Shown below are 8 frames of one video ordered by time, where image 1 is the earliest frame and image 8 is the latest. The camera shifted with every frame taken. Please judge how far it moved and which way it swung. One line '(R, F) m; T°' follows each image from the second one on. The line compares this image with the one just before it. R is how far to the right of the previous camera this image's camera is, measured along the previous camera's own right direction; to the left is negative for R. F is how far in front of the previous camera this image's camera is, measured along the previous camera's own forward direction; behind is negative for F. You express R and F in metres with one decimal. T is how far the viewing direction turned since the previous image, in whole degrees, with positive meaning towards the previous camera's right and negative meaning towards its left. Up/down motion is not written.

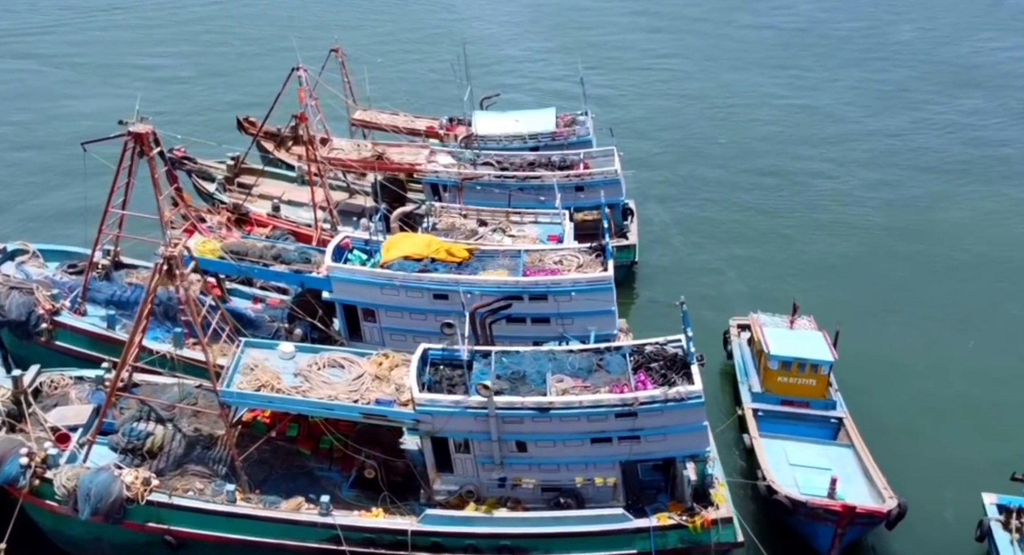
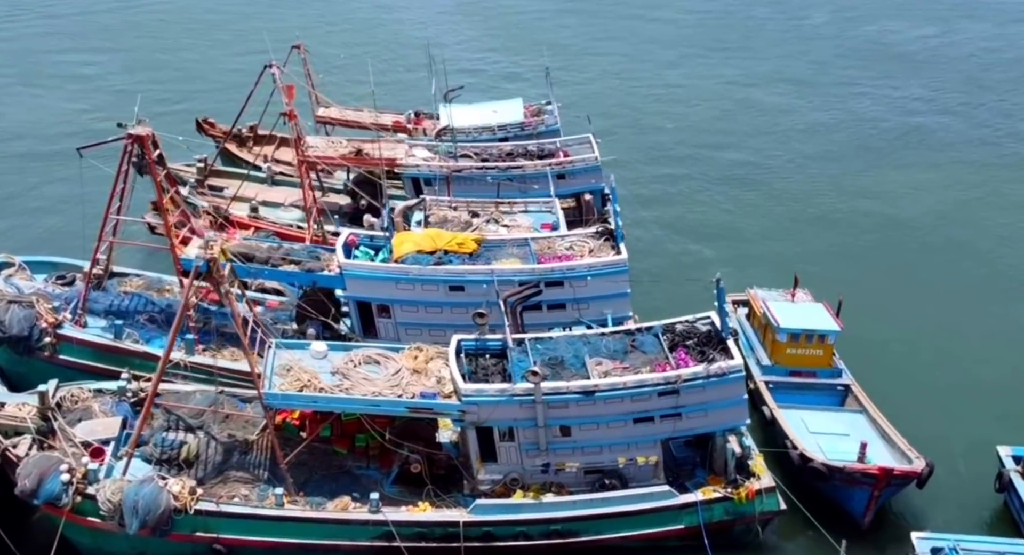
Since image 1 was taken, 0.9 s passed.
(-2.8, +0.1) m; +5°
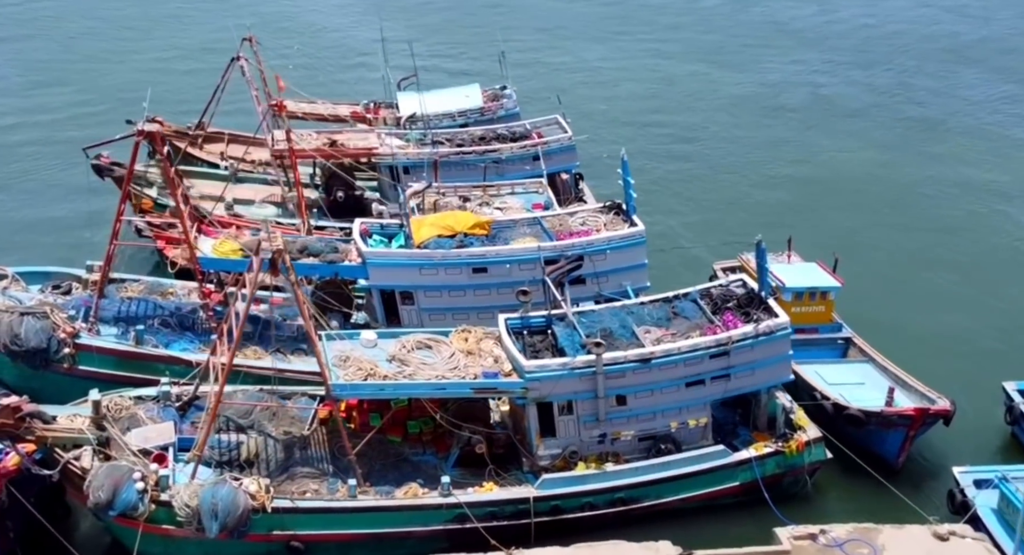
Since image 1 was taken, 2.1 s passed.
(-3.7, +0.1) m; +7°
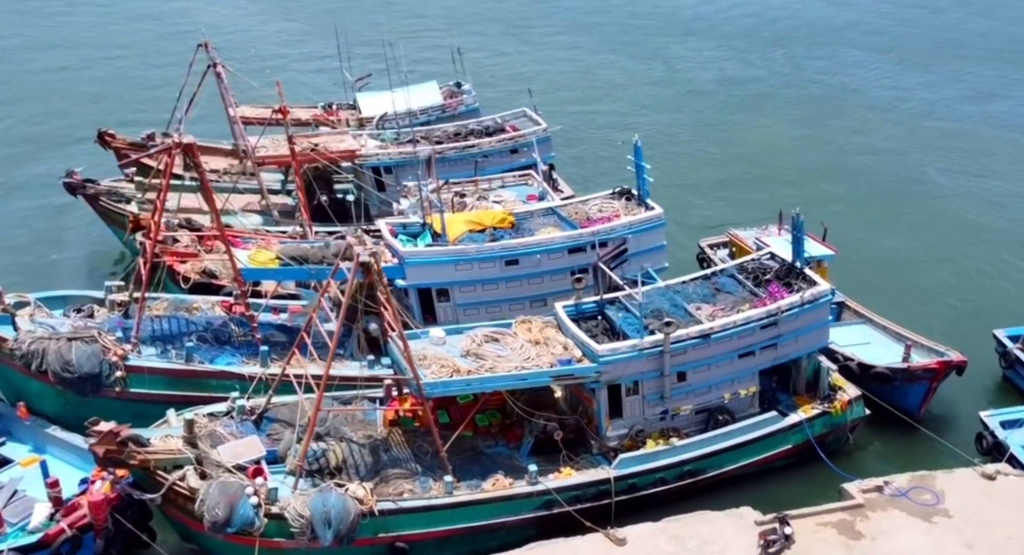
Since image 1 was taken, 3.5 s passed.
(-4.3, -0.1) m; +8°
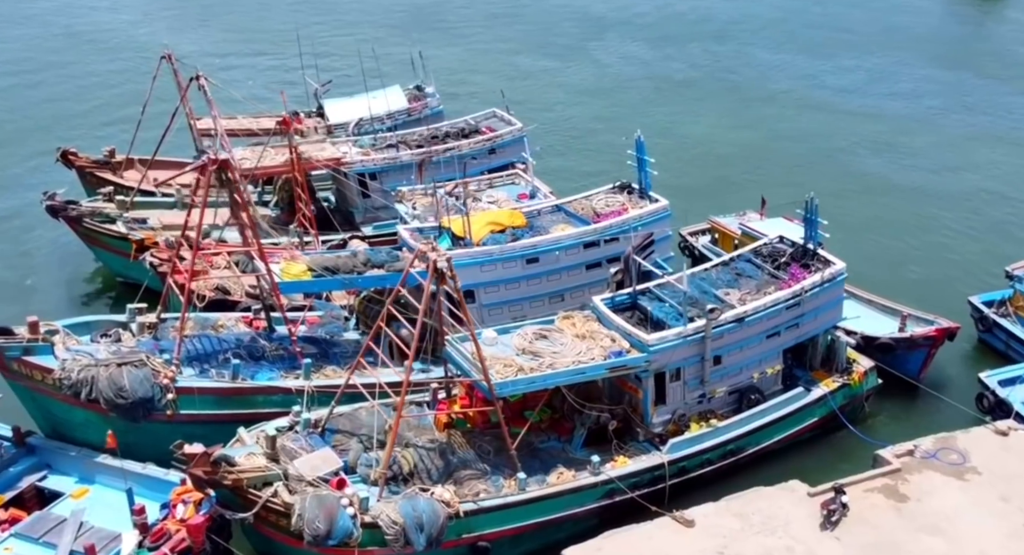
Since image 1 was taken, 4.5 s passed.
(-3.4, -0.2) m; +6°
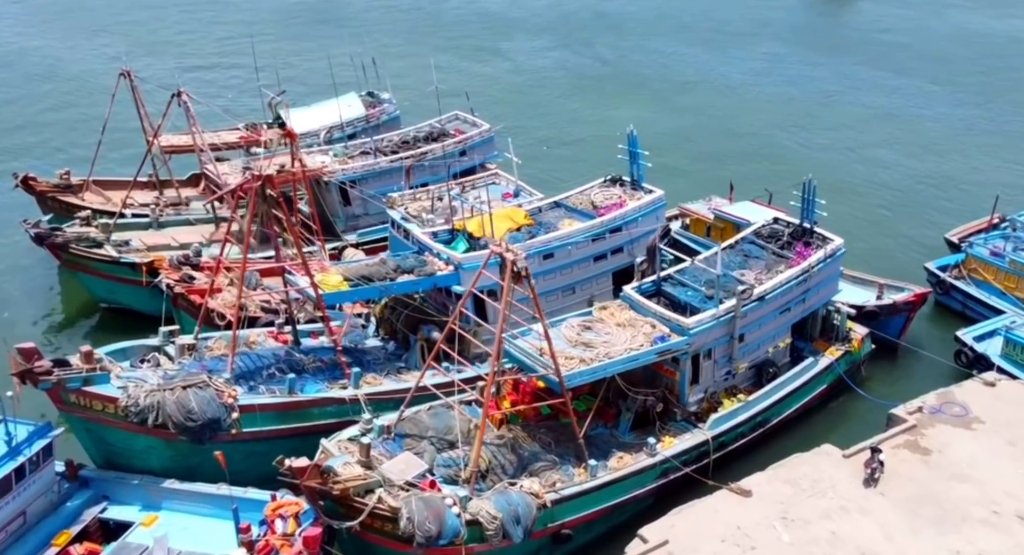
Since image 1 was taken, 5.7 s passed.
(-3.8, -0.4) m; +7°
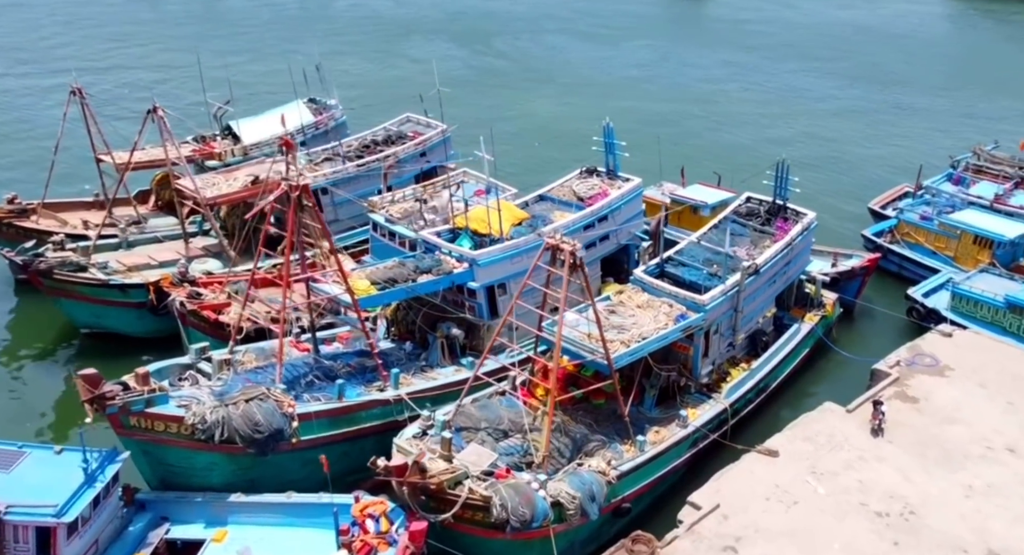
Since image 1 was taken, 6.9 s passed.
(-3.9, -0.6) m; +8°
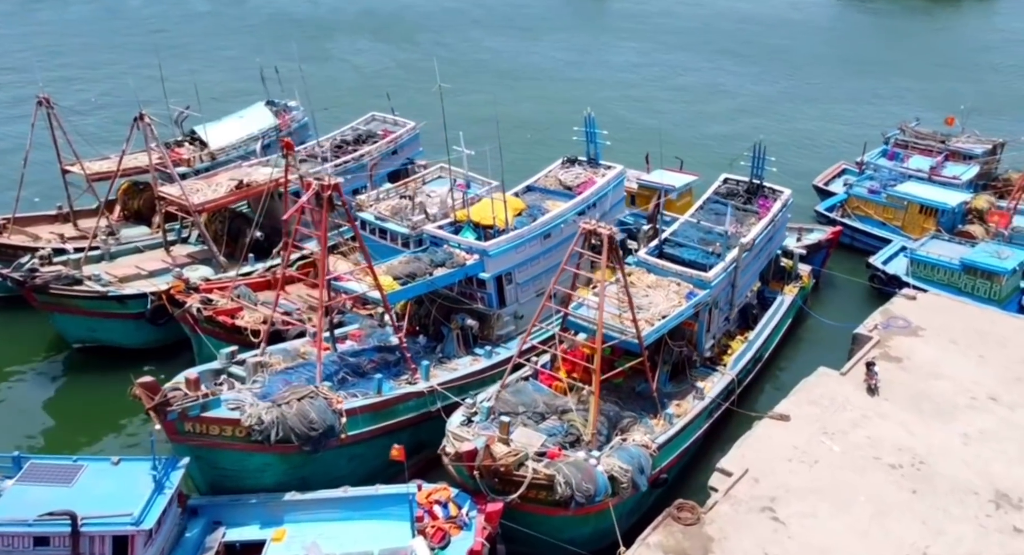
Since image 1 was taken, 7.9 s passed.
(-3.0, -0.6) m; +6°
